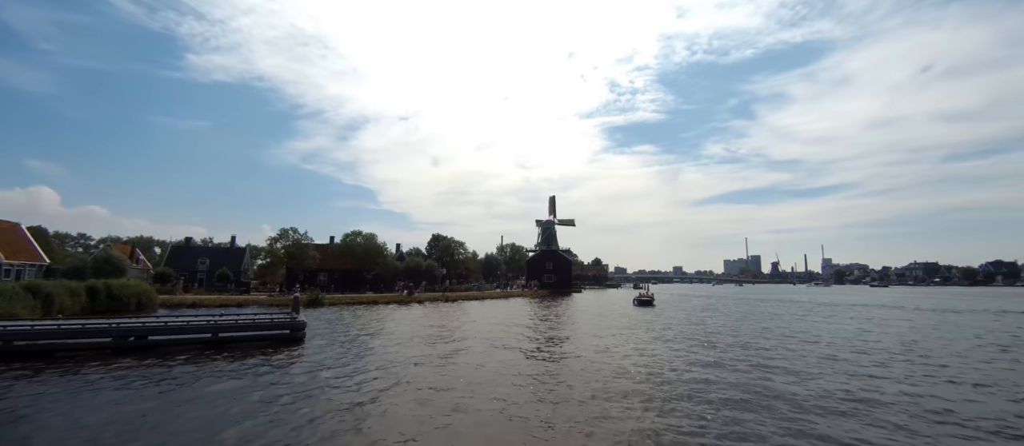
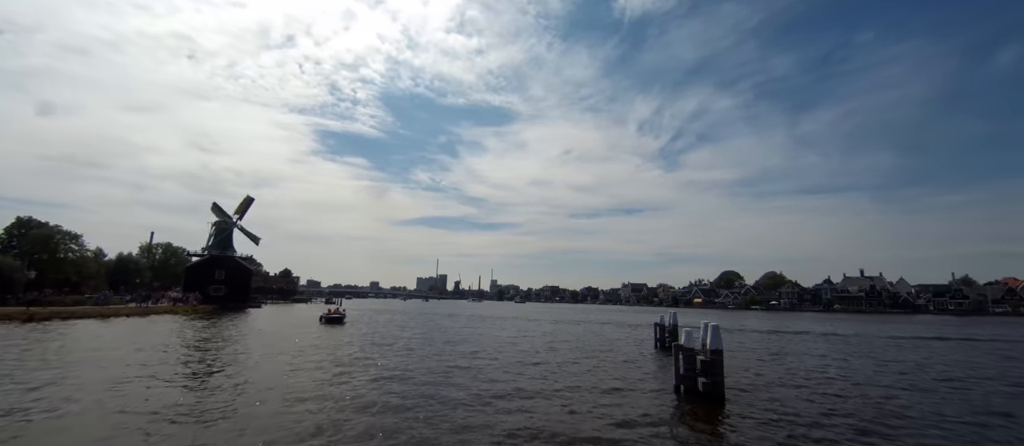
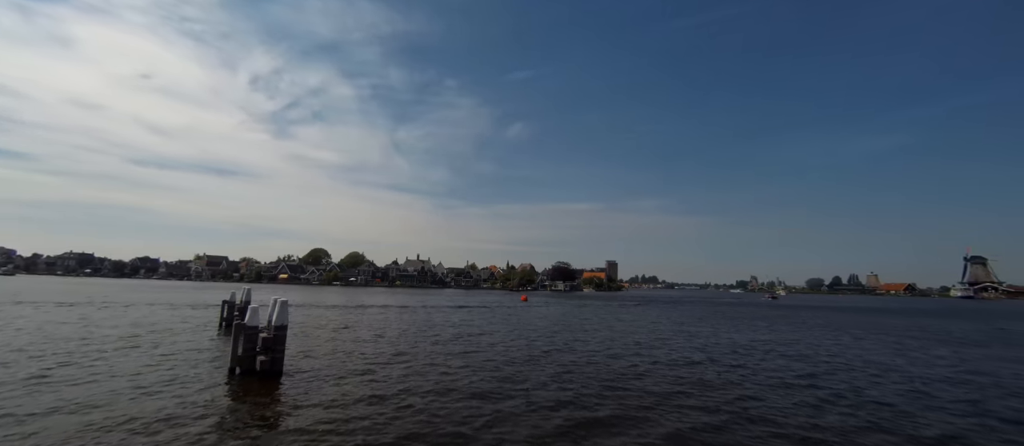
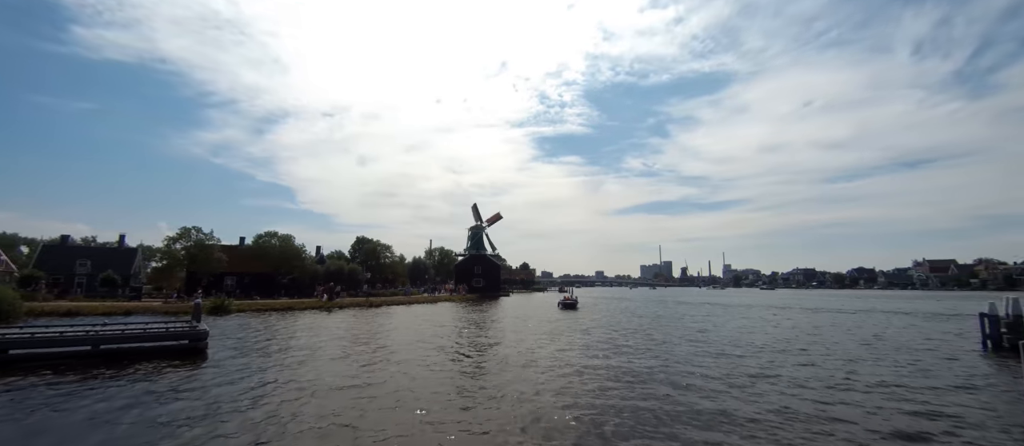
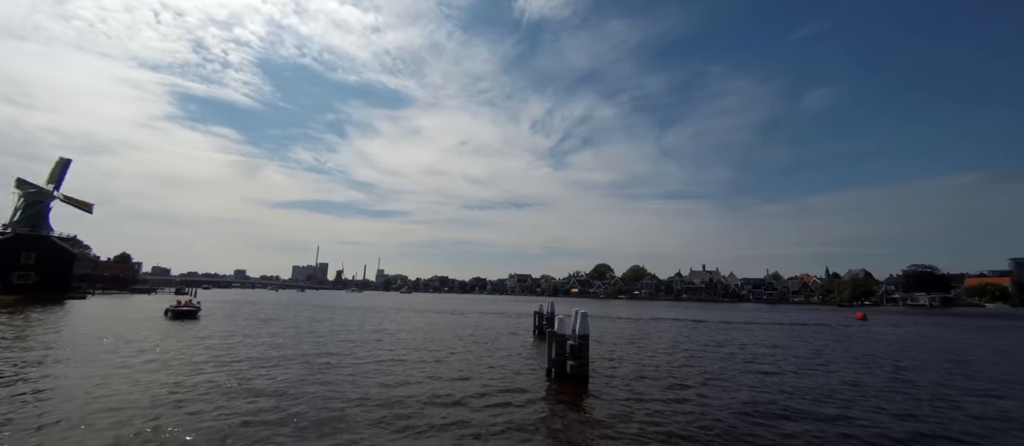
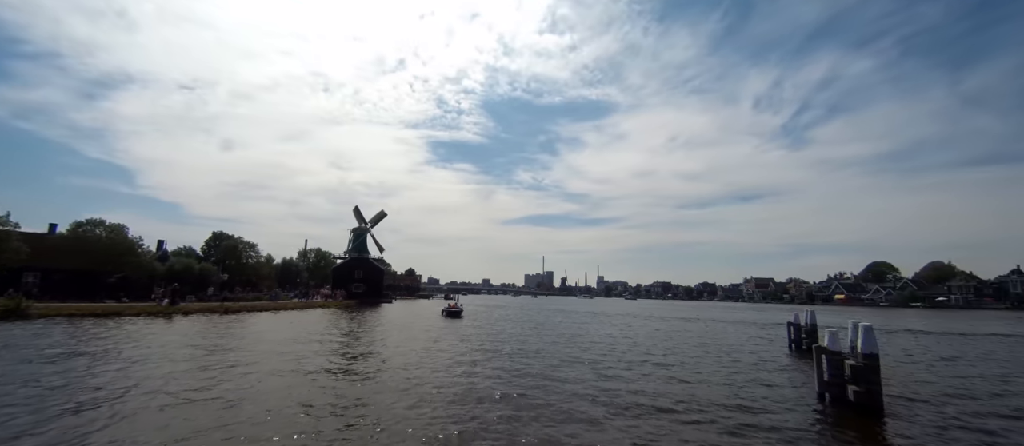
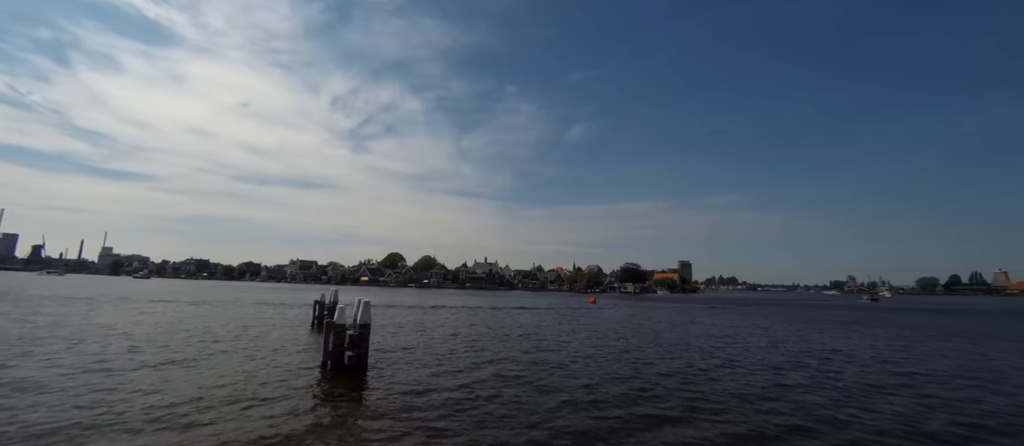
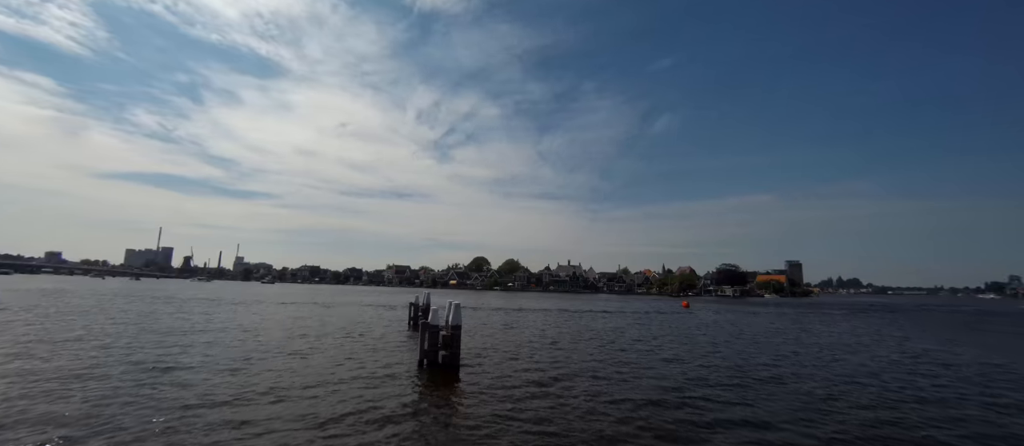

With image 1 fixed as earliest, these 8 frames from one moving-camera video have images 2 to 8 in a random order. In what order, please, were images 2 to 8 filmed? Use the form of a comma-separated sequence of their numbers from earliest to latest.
4, 6, 2, 5, 8, 7, 3
